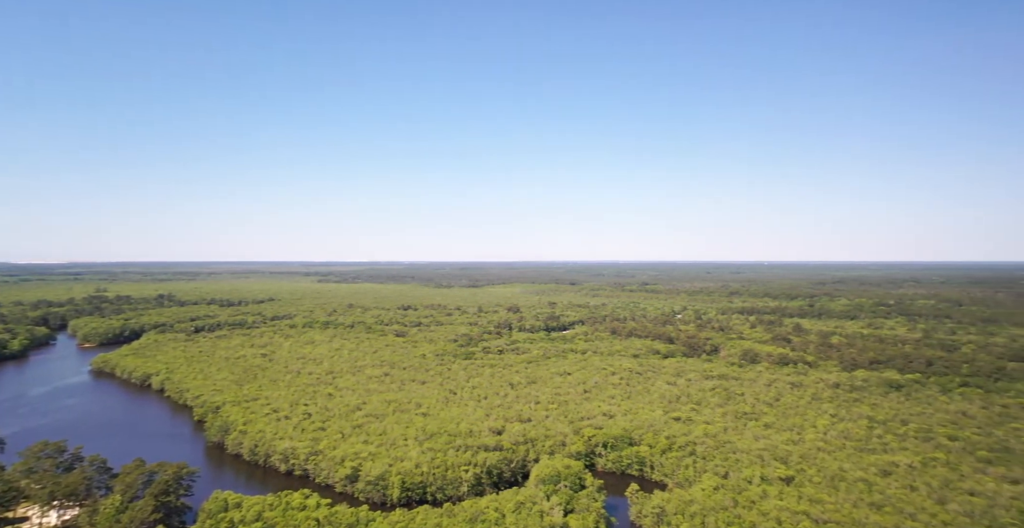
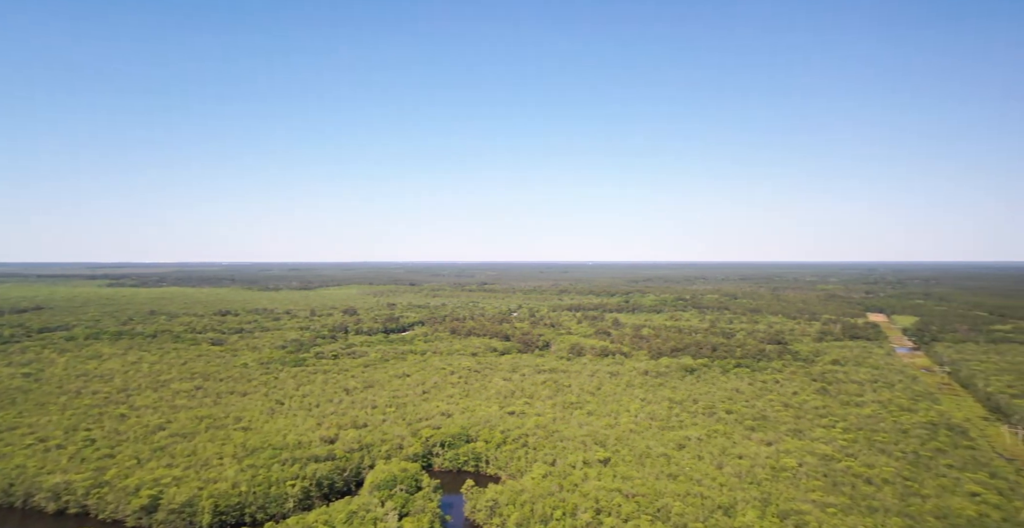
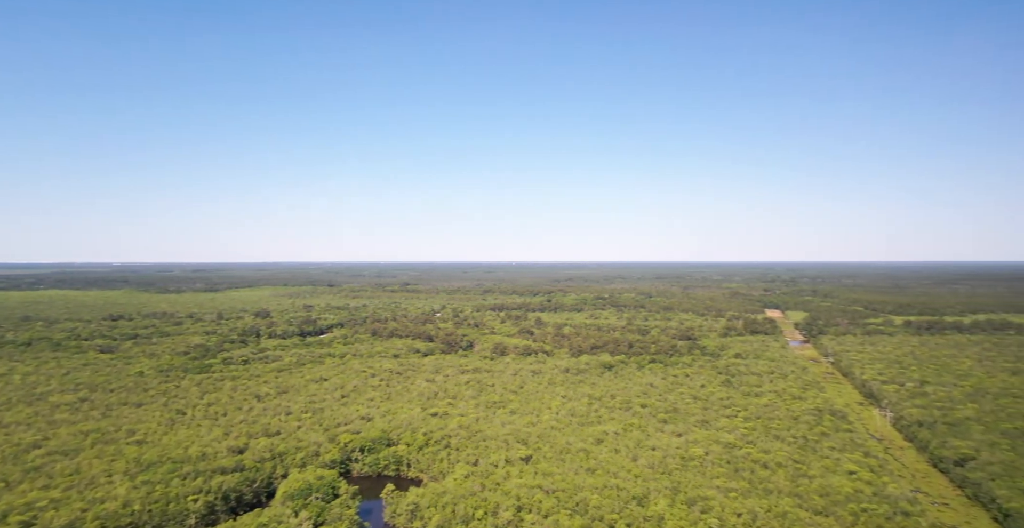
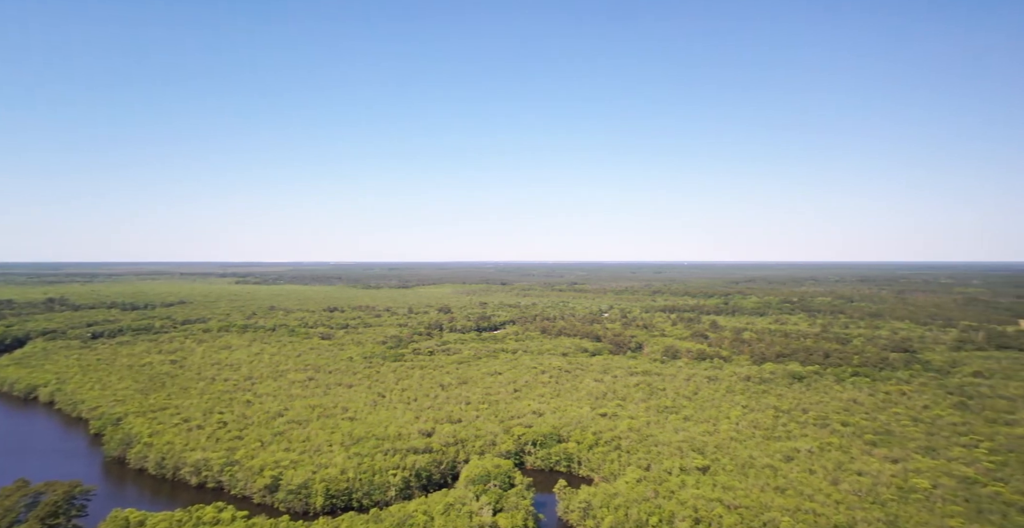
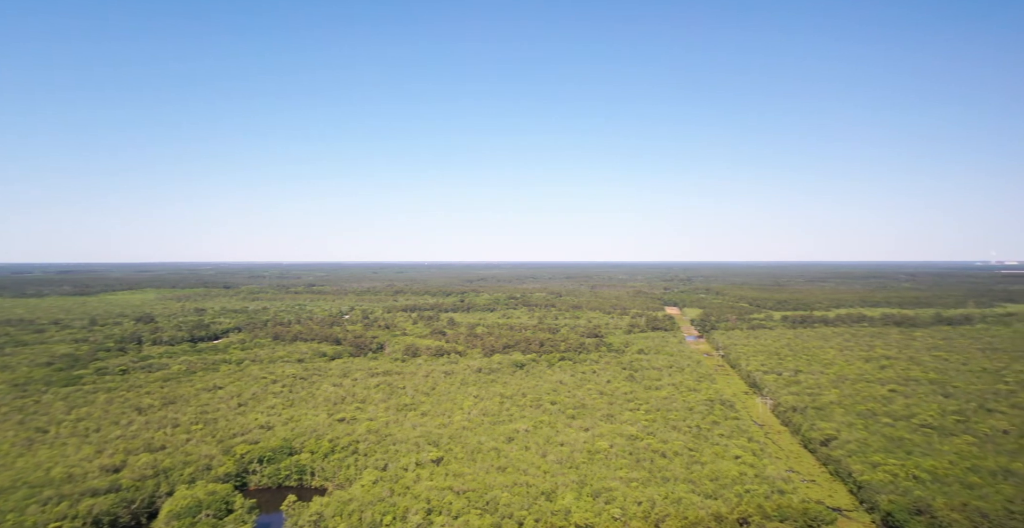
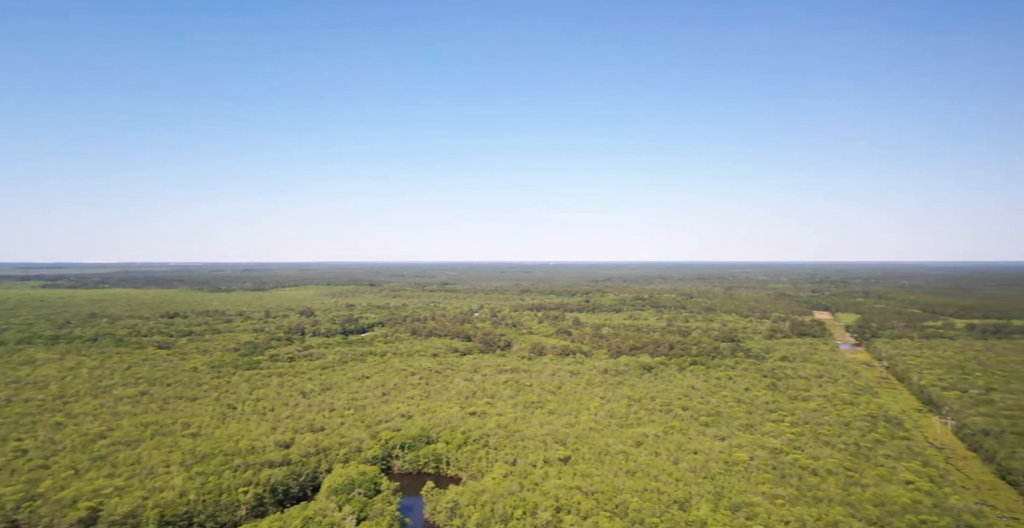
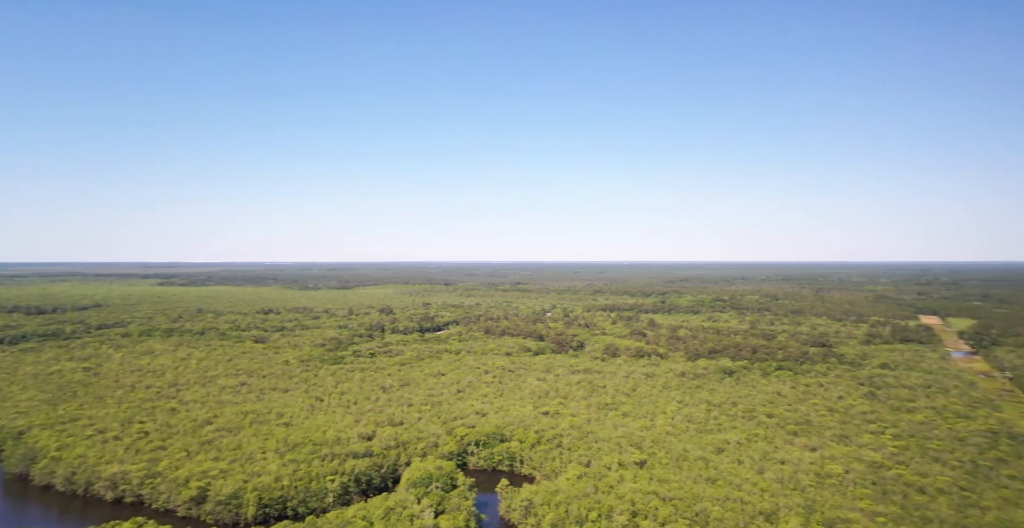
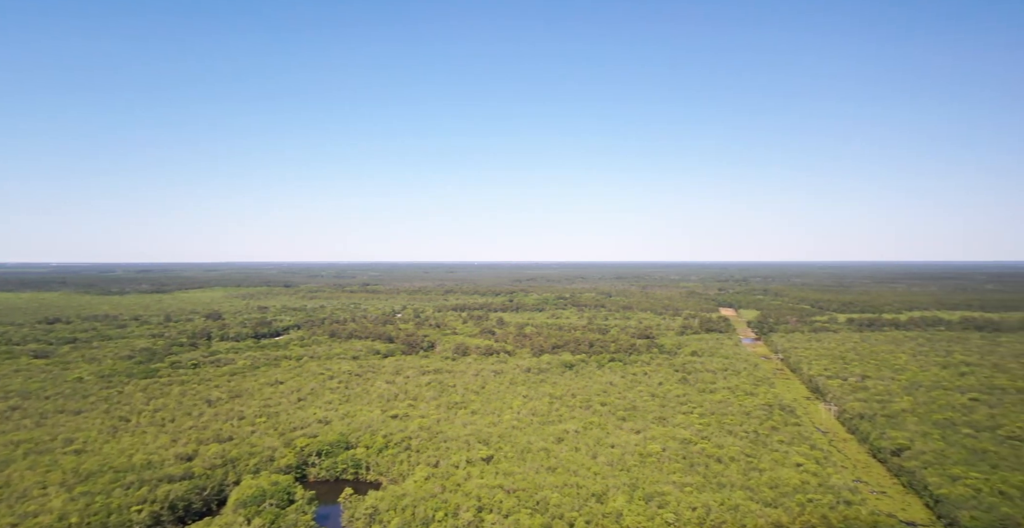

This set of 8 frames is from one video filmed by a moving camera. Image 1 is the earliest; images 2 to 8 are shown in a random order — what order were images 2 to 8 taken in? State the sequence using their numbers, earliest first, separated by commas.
4, 7, 2, 6, 3, 8, 5
